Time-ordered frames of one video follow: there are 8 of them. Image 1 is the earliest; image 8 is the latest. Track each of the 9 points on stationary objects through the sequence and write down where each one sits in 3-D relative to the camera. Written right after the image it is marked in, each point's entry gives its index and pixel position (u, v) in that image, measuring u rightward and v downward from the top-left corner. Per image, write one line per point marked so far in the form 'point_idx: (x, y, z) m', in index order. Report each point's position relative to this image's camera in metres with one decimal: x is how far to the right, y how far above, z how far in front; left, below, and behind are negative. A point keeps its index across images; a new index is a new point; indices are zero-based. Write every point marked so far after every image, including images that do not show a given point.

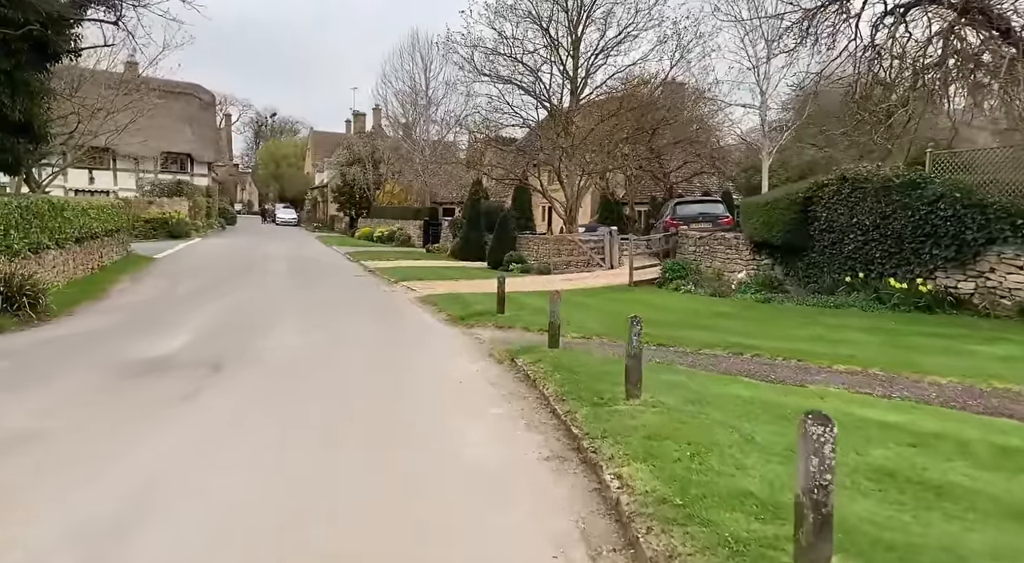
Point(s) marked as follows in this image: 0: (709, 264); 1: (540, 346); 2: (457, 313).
0: (+4.9, +0.4, +17.1) m
1: (+0.4, -0.9, +9.3) m
2: (-1.1, -0.6, +13.2) m
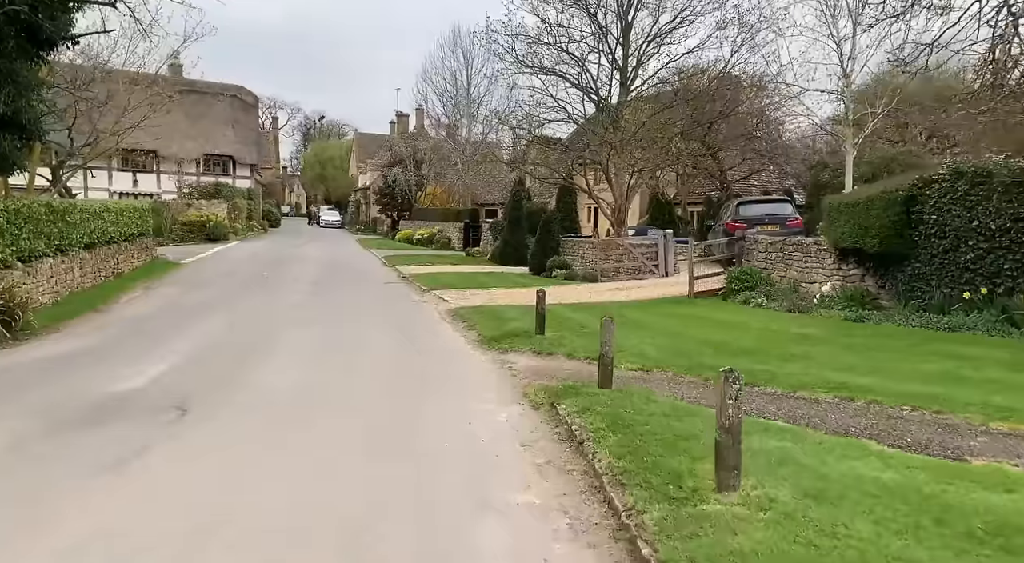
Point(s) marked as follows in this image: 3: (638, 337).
0: (+5.8, +0.2, +14.8) m
1: (+0.8, -1.1, +7.3) m
2: (-0.4, -0.8, +11.4) m
3: (+1.9, -0.9, +10.3) m
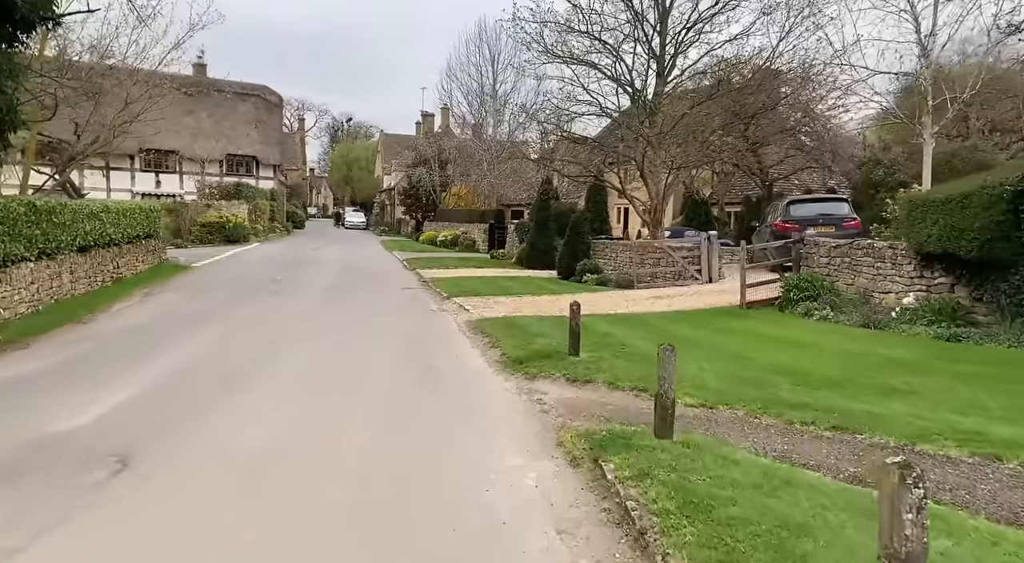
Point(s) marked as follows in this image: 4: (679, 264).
0: (+6.4, 0.0, +13.0) m
1: (+1.0, -1.3, +5.7) m
2: (0.0, -1.0, +9.8) m
3: (+2.2, -1.0, +8.6) m
4: (+4.5, +0.5, +18.6) m
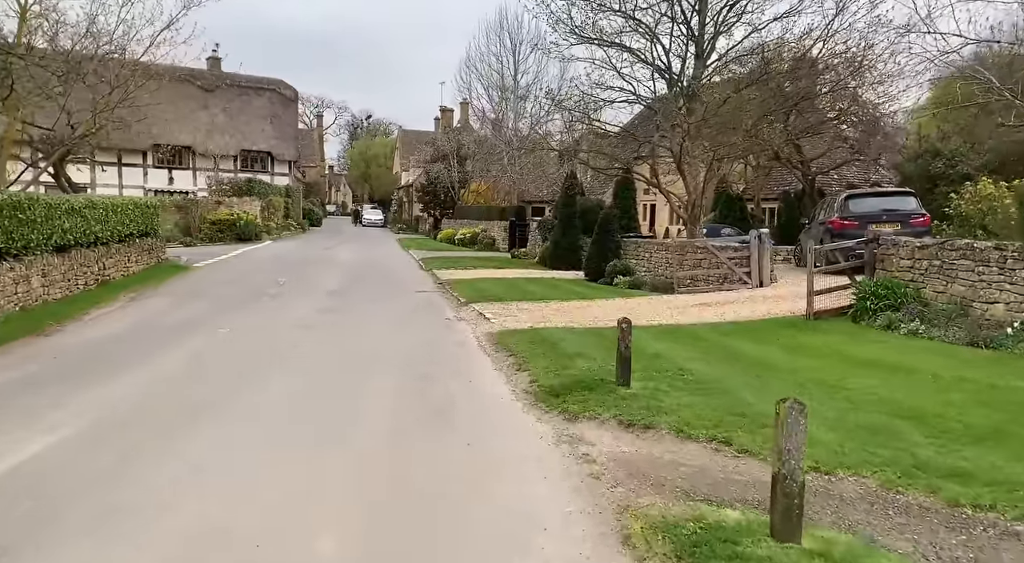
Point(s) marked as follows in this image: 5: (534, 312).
0: (+6.8, -0.1, +10.9) m
1: (+1.3, -1.4, +3.8) m
2: (+0.3, -1.1, +7.9) m
3: (+2.6, -1.1, +6.7) m
4: (+5.1, +0.4, +16.6) m
5: (+0.5, -0.6, +13.8) m
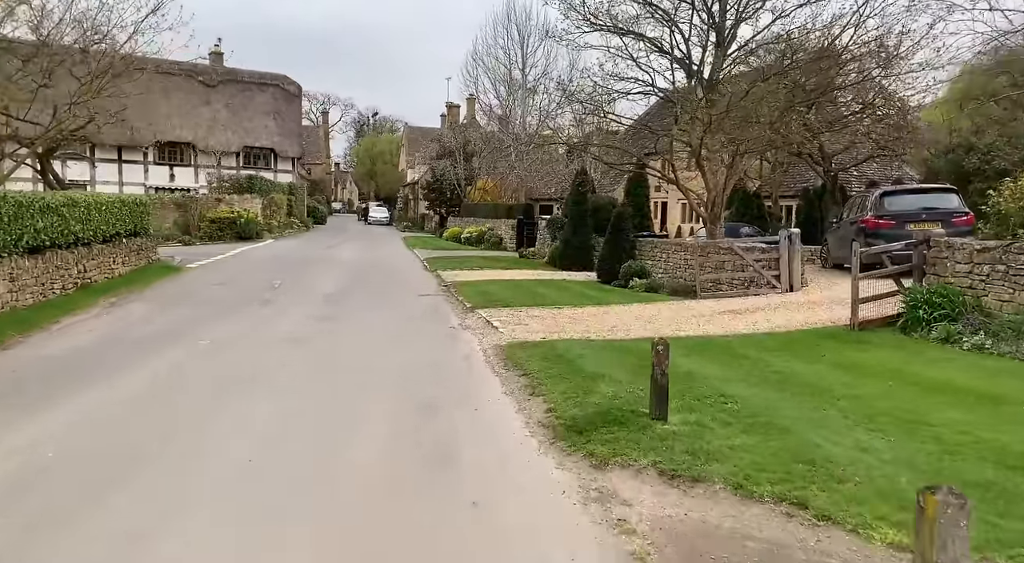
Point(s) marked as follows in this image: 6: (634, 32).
0: (+7.0, -0.2, +9.7) m
1: (+1.4, -1.5, +2.7) m
2: (+0.5, -1.2, +6.8) m
3: (+2.7, -1.2, +5.5) m
4: (+5.4, +0.3, +15.4) m
5: (+0.6, -0.7, +12.6) m
6: (+3.4, +7.0, +19.4) m
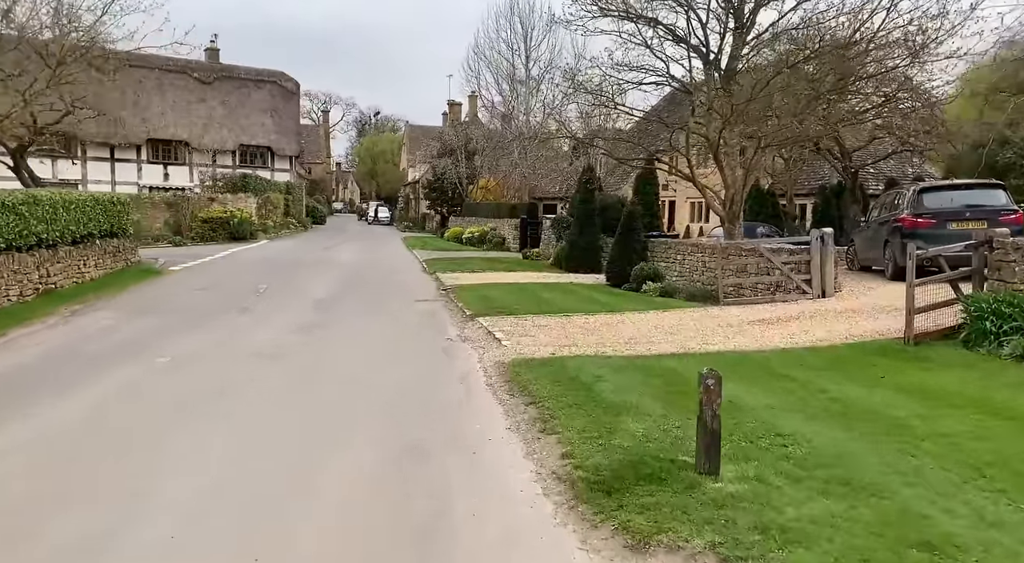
0: (+7.0, -0.3, +8.4) m
1: (+1.4, -1.6, +1.3) m
2: (+0.5, -1.3, +5.5) m
3: (+2.7, -1.3, +4.2) m
4: (+5.4, +0.2, +14.1) m
5: (+0.7, -0.8, +11.3) m
6: (+3.5, +6.9, +18.1) m
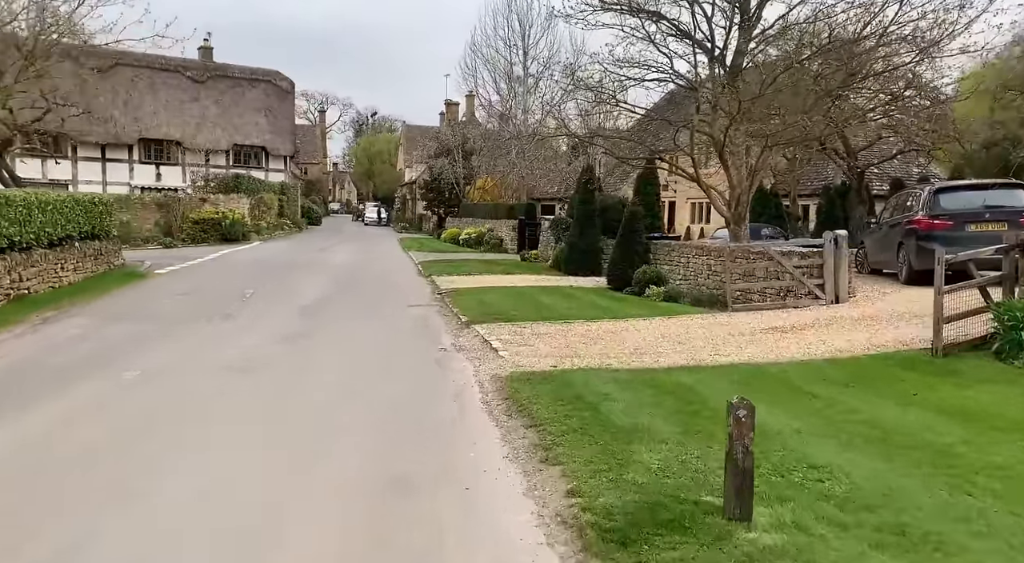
0: (+7.0, -0.4, +7.7) m
1: (+1.4, -1.7, +0.7) m
2: (+0.5, -1.4, +4.8) m
3: (+2.7, -1.4, +3.5) m
4: (+5.4, +0.1, +13.4) m
5: (+0.7, -0.9, +10.6) m
6: (+3.4, +6.8, +17.4) m
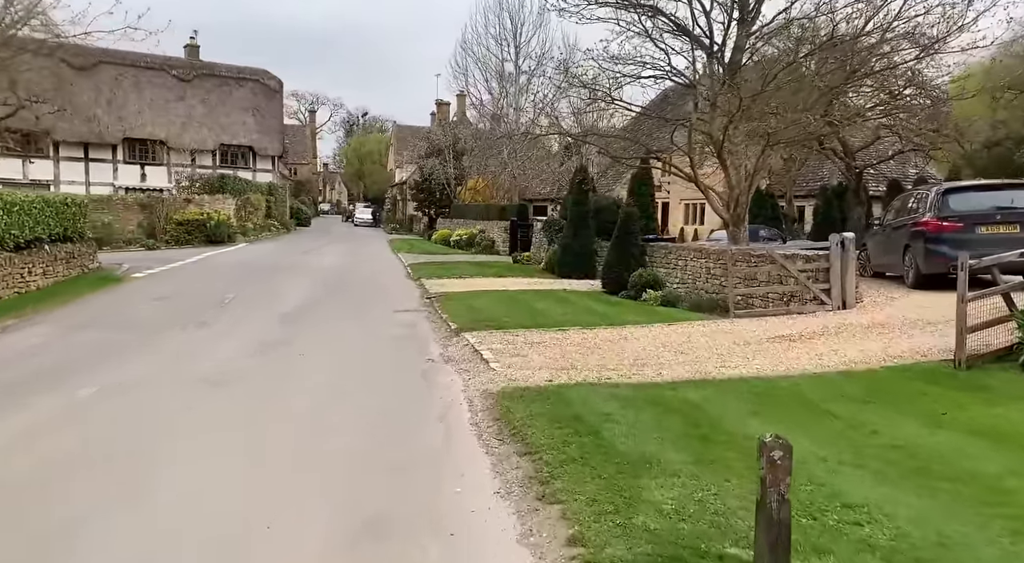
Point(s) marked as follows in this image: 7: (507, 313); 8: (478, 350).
0: (+6.9, -0.5, +7.2) m
1: (+1.4, -1.8, 0.0) m
2: (+0.5, -1.5, +4.1) m
3: (+2.7, -1.5, +2.9) m
4: (+5.2, 0.0, +12.8) m
5: (+0.6, -1.0, +10.0) m
6: (+3.2, +6.7, +16.8) m
7: (-0.1, -0.6, +13.9) m
8: (-0.5, -1.0, +10.1) m
